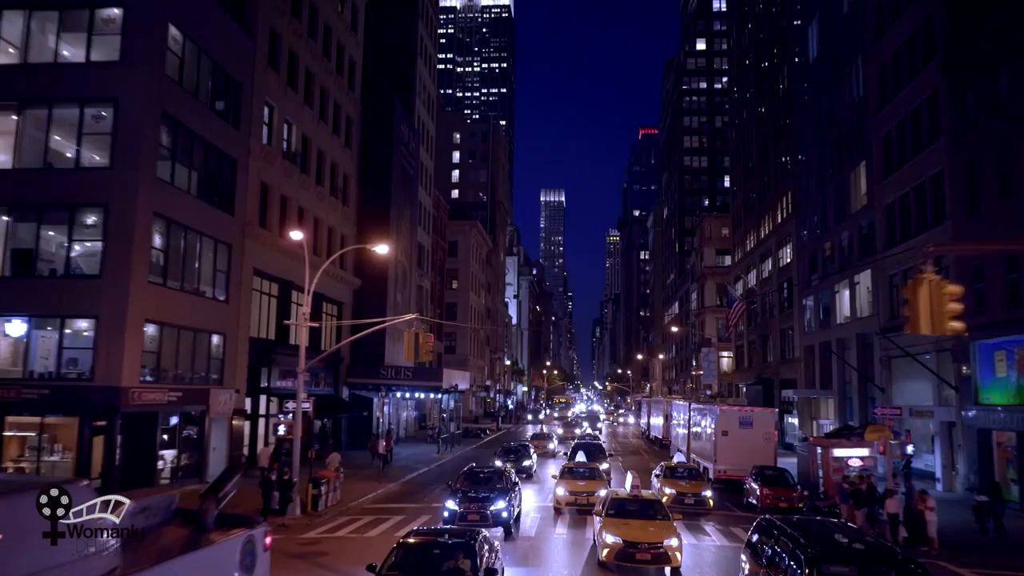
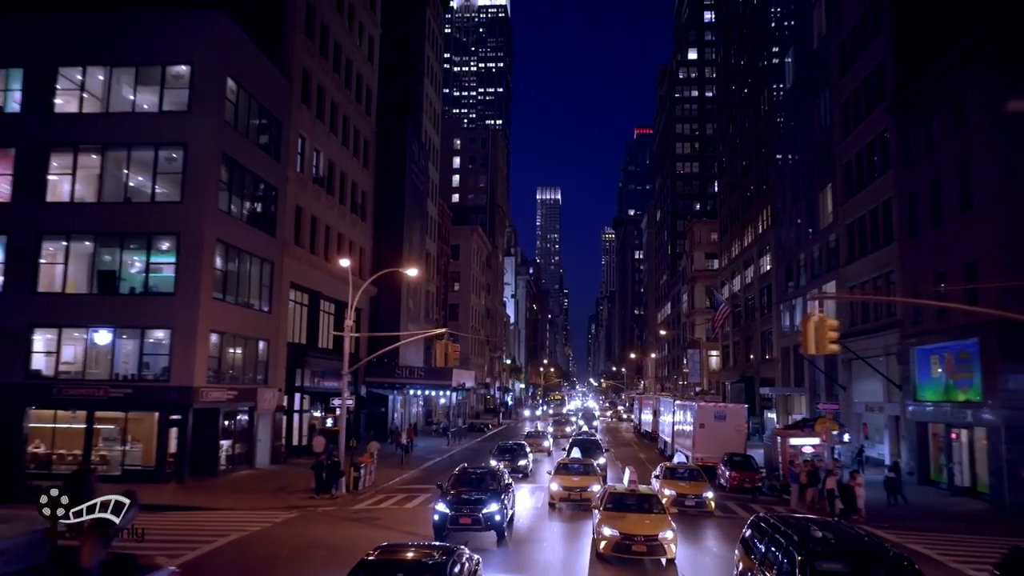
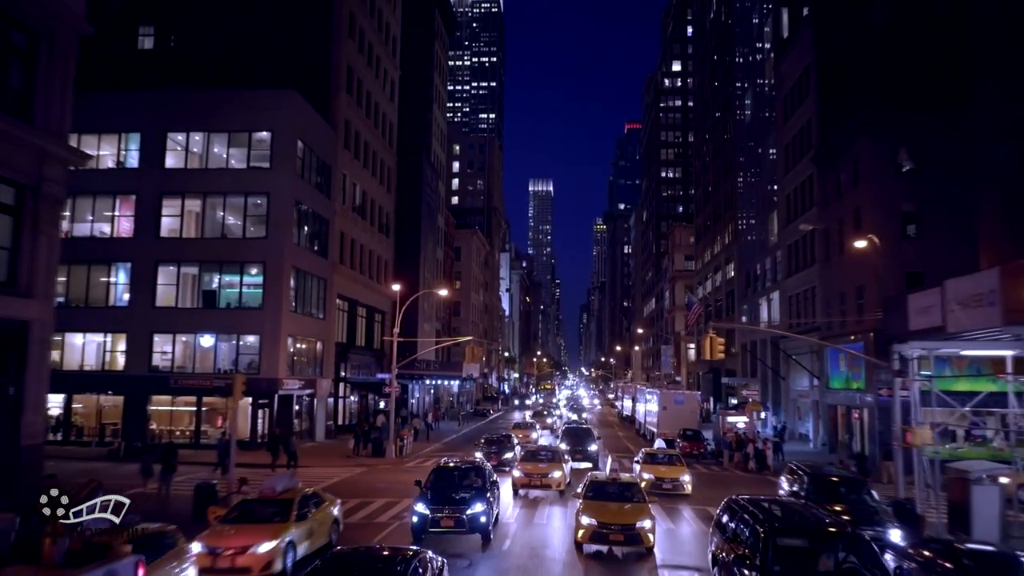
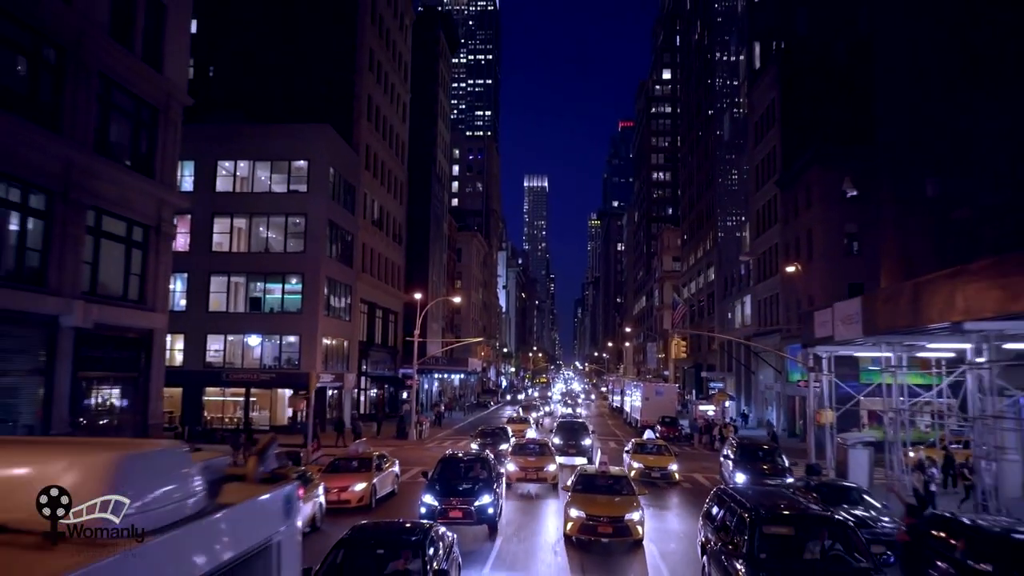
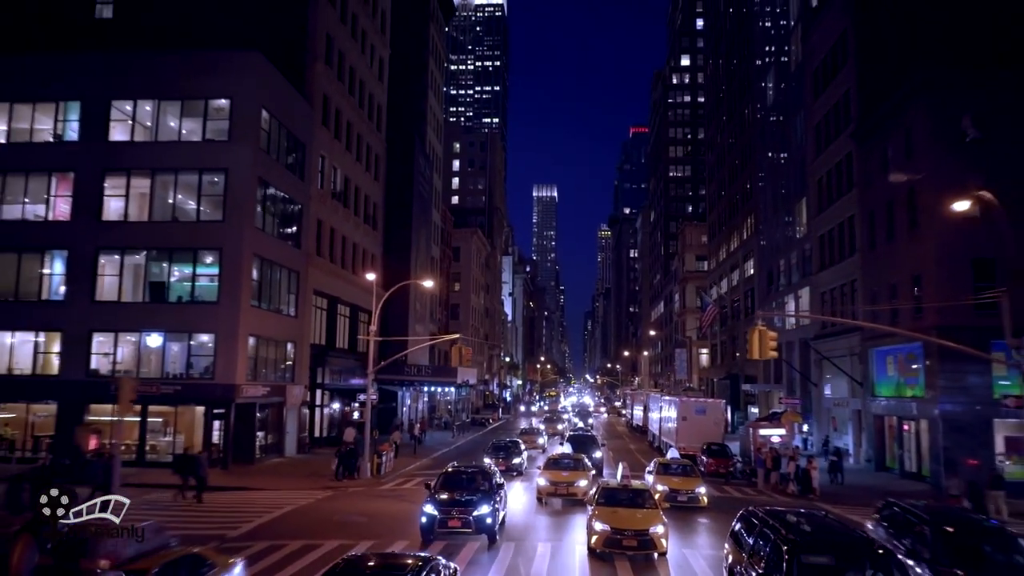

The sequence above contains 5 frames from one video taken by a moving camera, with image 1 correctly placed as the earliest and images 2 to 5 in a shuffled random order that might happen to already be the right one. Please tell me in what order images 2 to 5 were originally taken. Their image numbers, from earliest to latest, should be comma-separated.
2, 5, 3, 4
